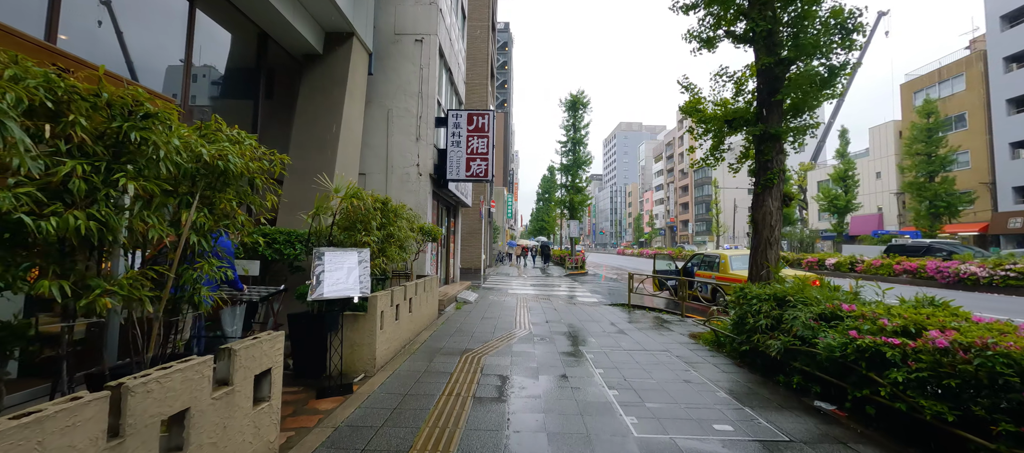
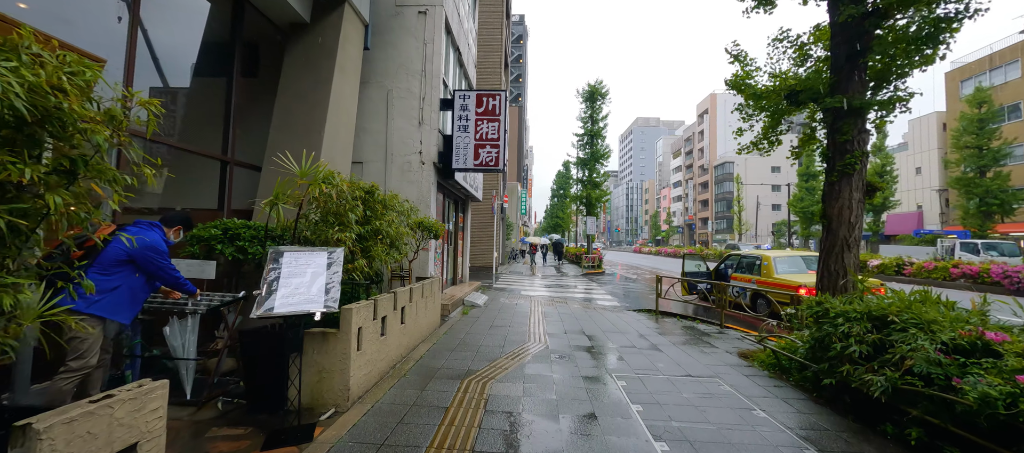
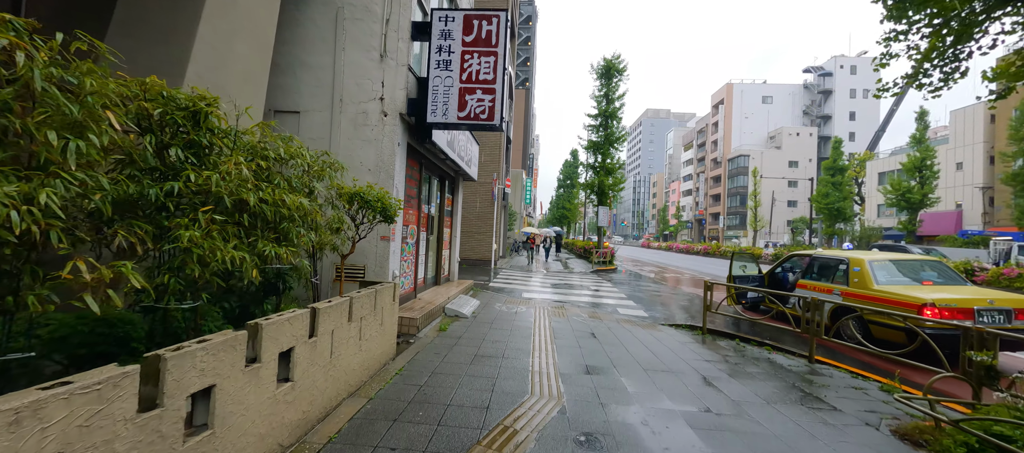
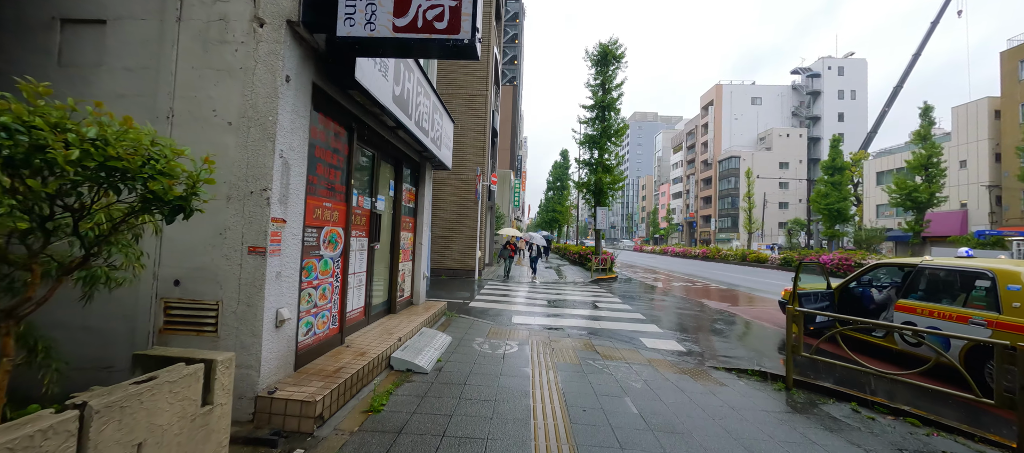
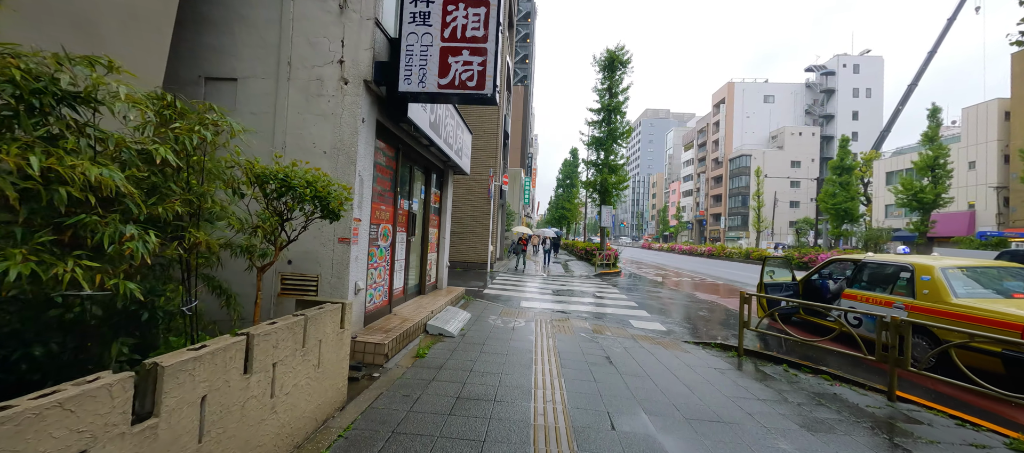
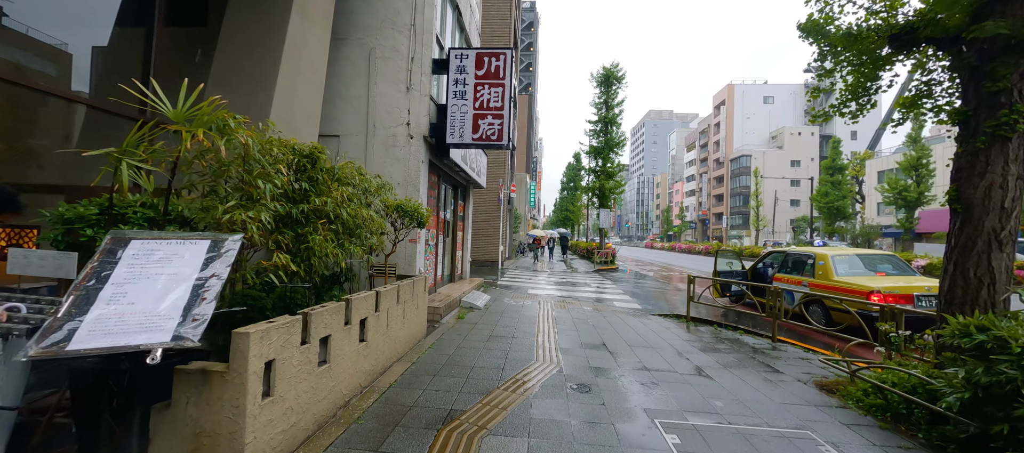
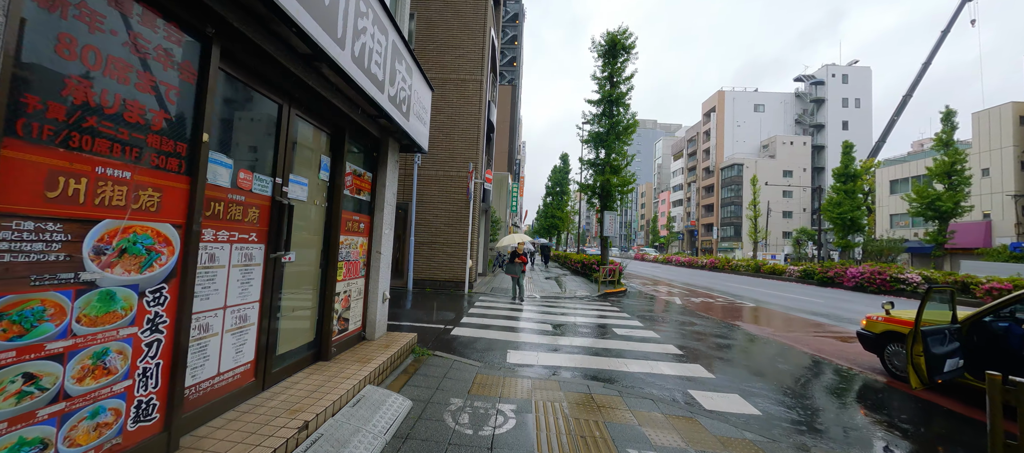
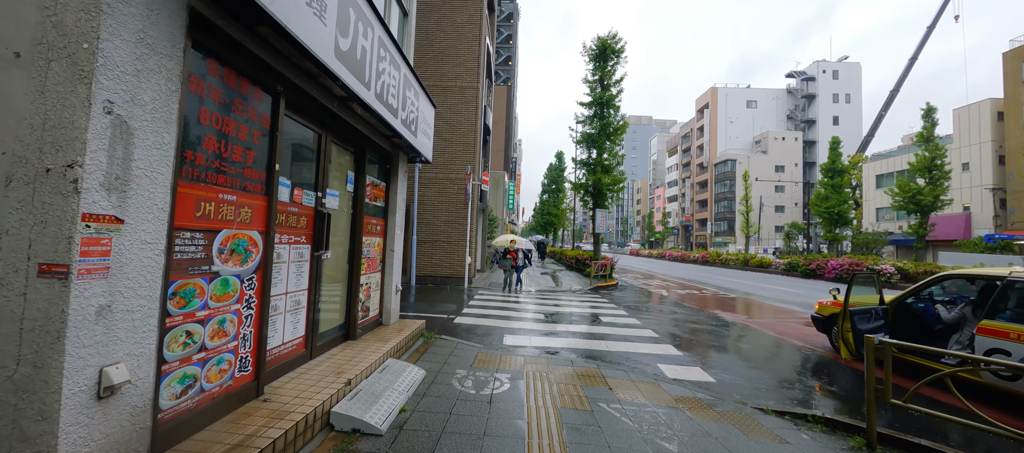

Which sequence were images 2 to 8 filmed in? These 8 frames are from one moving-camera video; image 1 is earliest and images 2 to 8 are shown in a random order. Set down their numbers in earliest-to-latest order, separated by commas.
2, 6, 3, 5, 4, 8, 7
